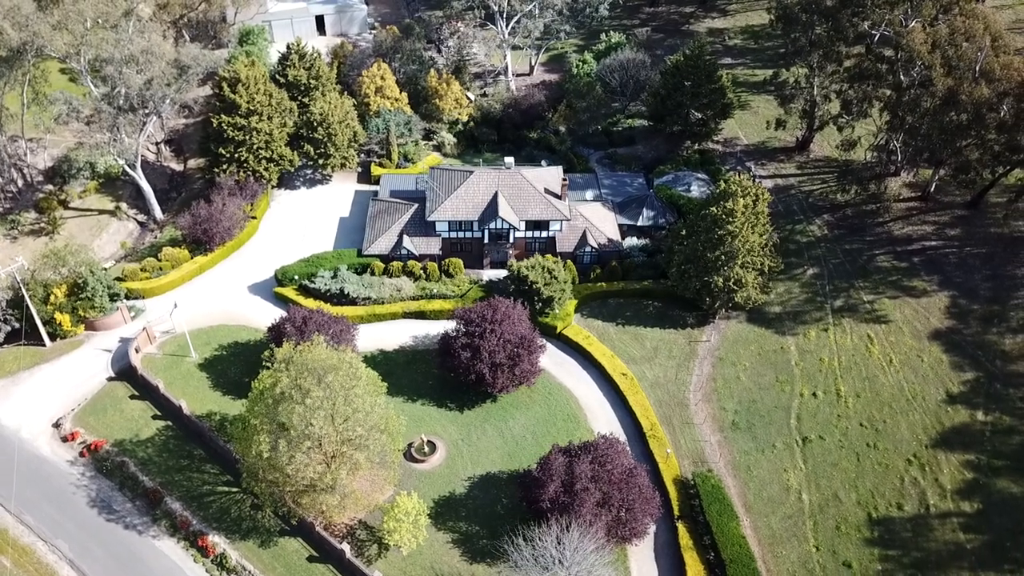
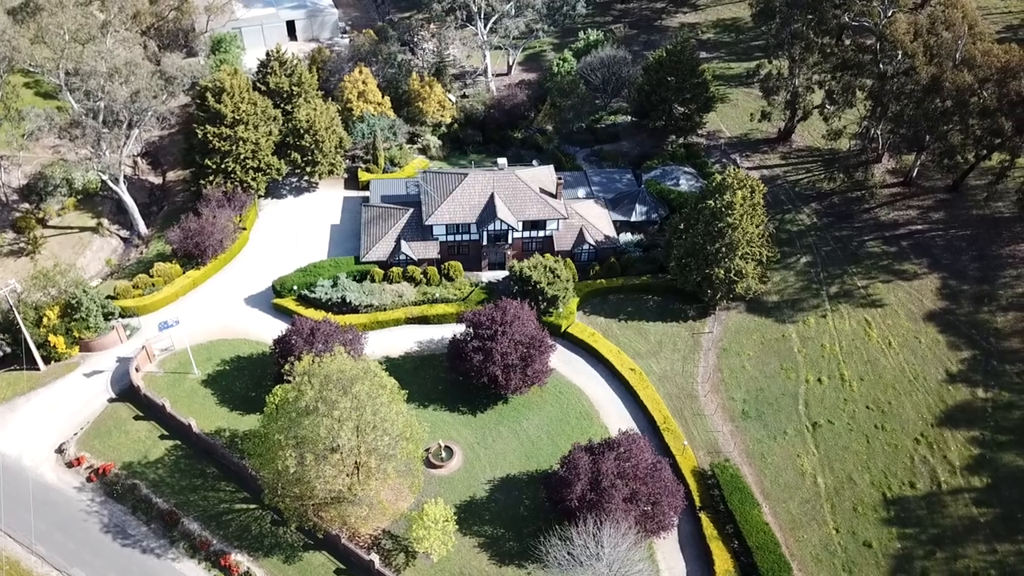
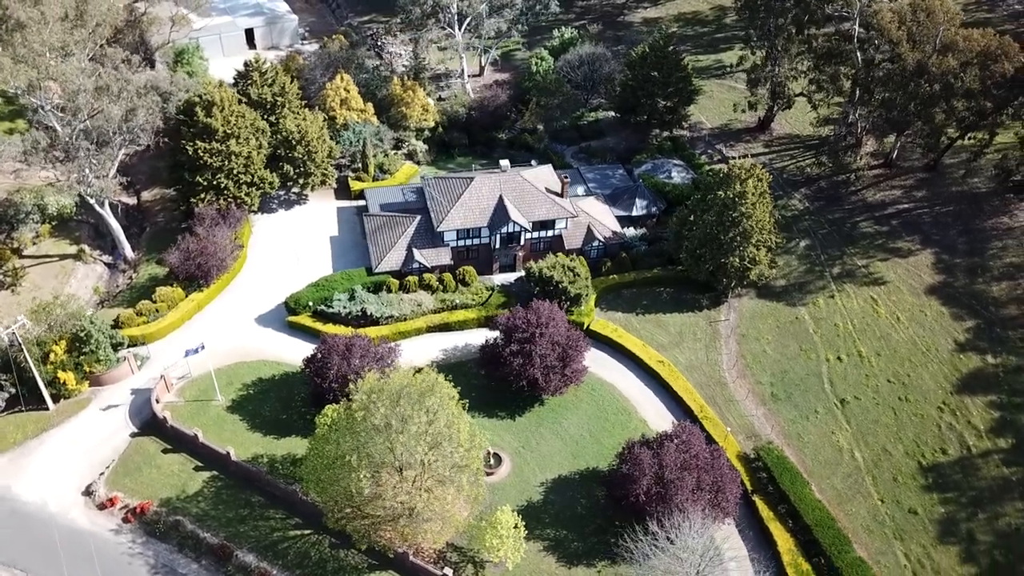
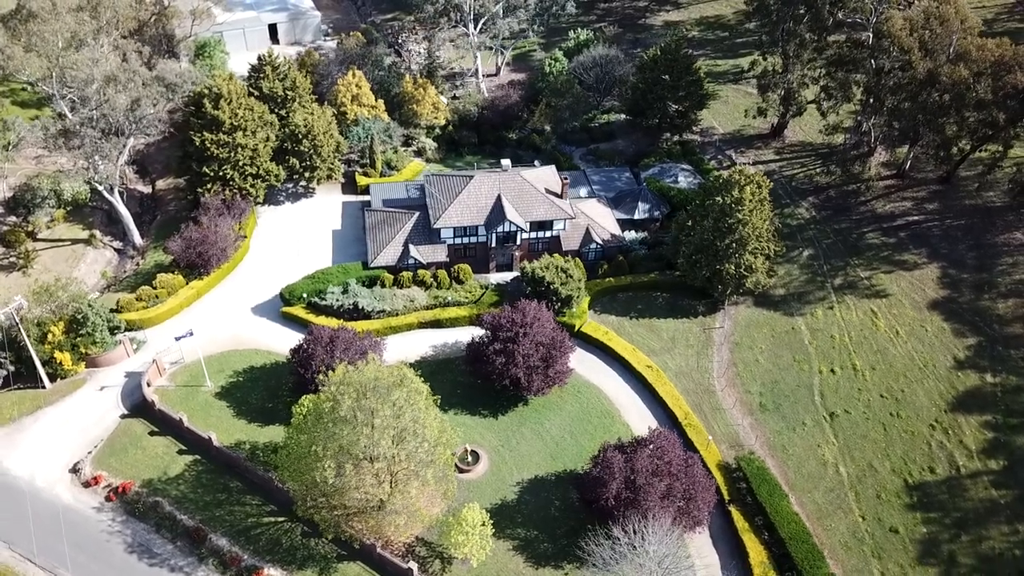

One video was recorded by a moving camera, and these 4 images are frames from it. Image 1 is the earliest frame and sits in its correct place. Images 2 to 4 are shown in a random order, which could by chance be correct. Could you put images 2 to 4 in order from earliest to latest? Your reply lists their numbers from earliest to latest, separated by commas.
2, 4, 3
